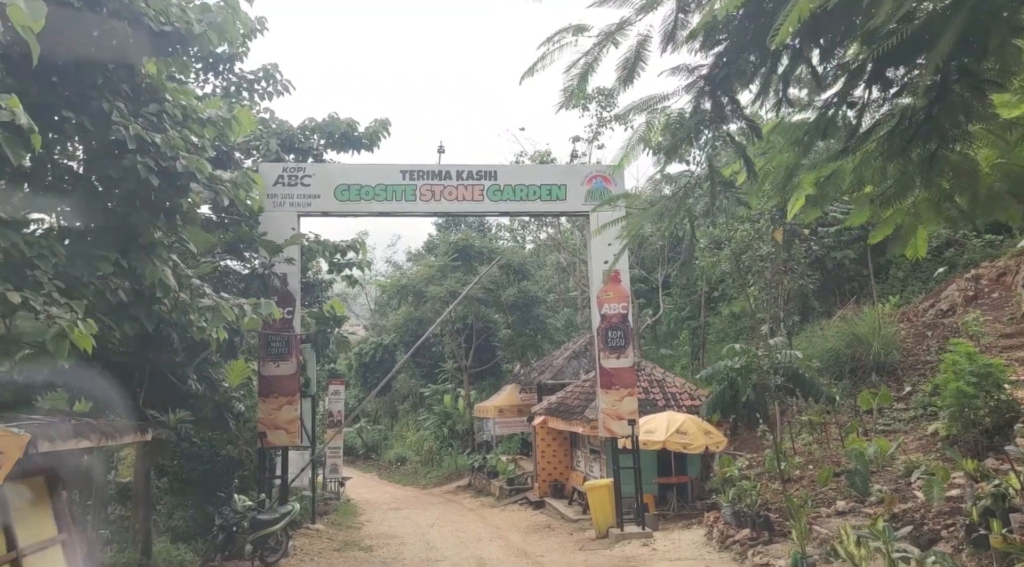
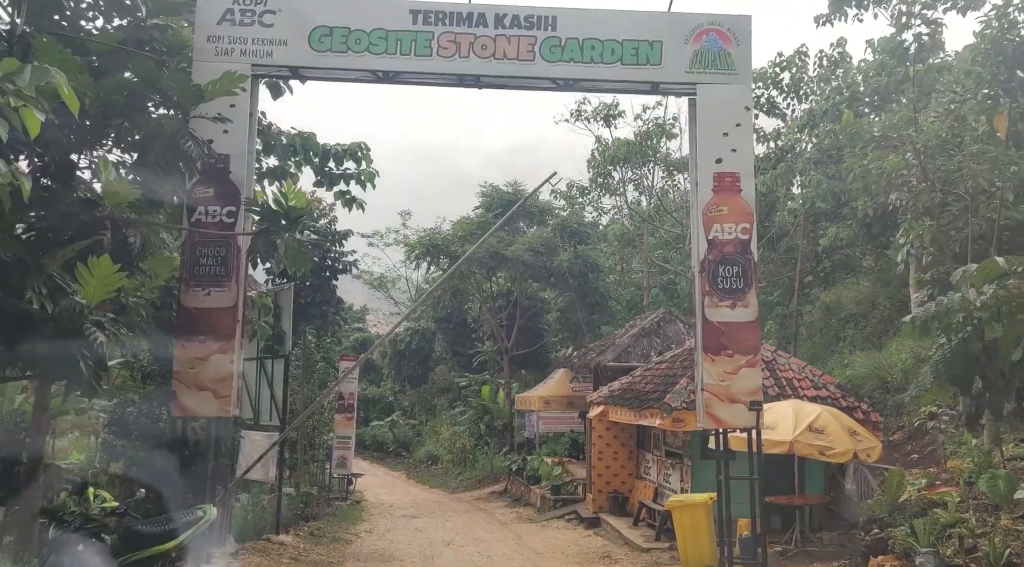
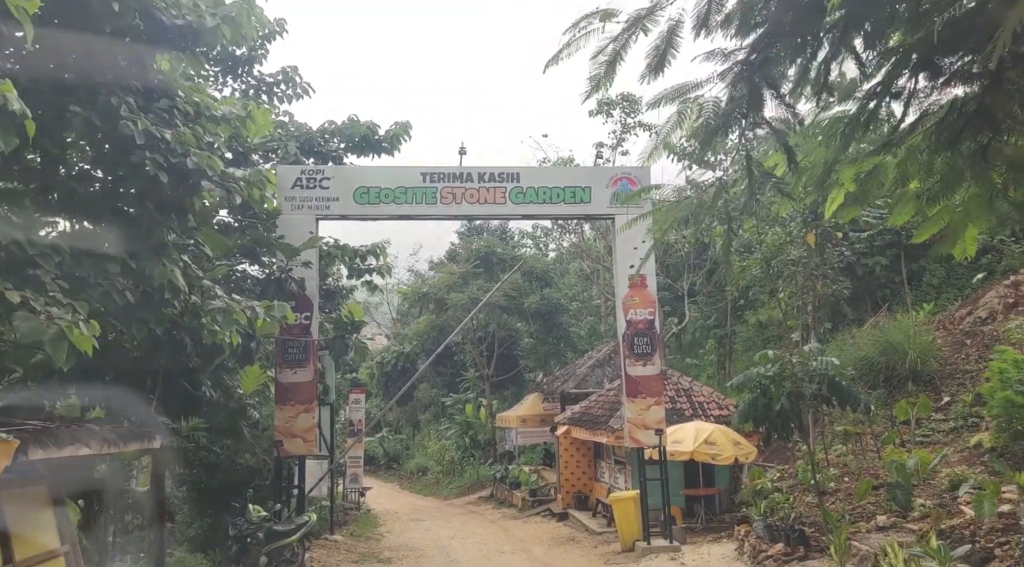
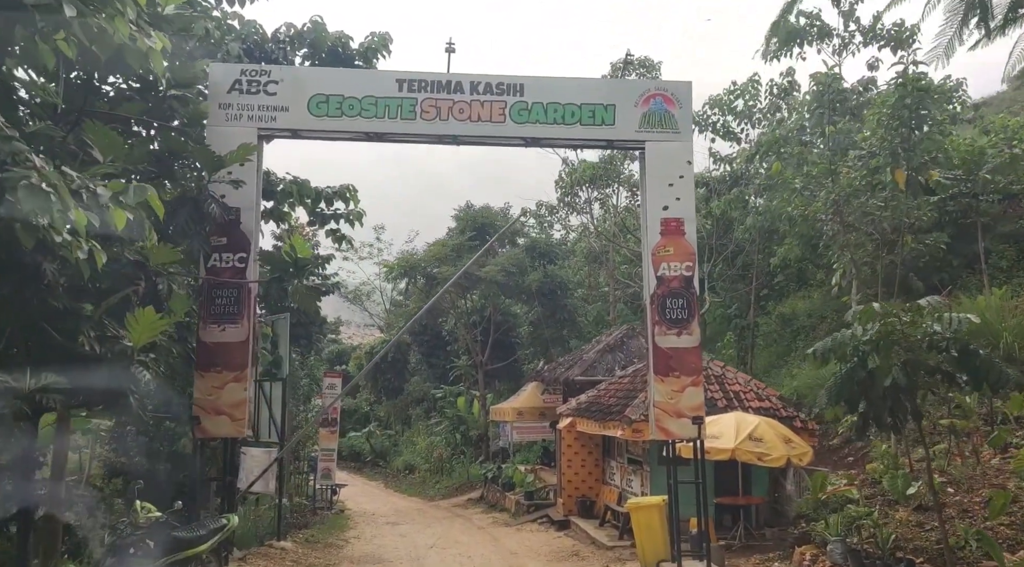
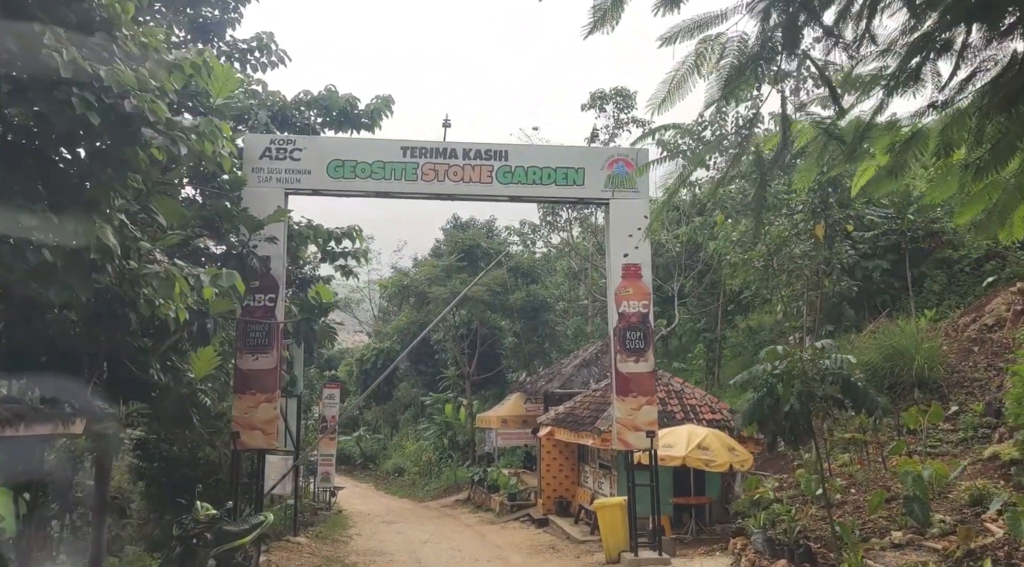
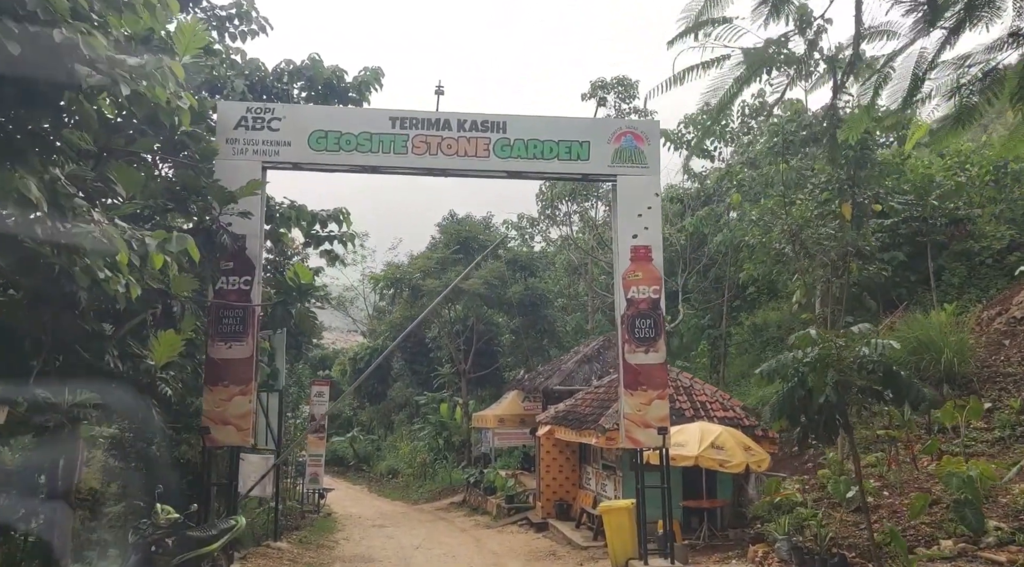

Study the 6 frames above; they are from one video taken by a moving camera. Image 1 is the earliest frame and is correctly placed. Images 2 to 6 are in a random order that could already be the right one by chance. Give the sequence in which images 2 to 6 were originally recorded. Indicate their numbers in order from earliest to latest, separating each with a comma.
3, 5, 6, 4, 2
